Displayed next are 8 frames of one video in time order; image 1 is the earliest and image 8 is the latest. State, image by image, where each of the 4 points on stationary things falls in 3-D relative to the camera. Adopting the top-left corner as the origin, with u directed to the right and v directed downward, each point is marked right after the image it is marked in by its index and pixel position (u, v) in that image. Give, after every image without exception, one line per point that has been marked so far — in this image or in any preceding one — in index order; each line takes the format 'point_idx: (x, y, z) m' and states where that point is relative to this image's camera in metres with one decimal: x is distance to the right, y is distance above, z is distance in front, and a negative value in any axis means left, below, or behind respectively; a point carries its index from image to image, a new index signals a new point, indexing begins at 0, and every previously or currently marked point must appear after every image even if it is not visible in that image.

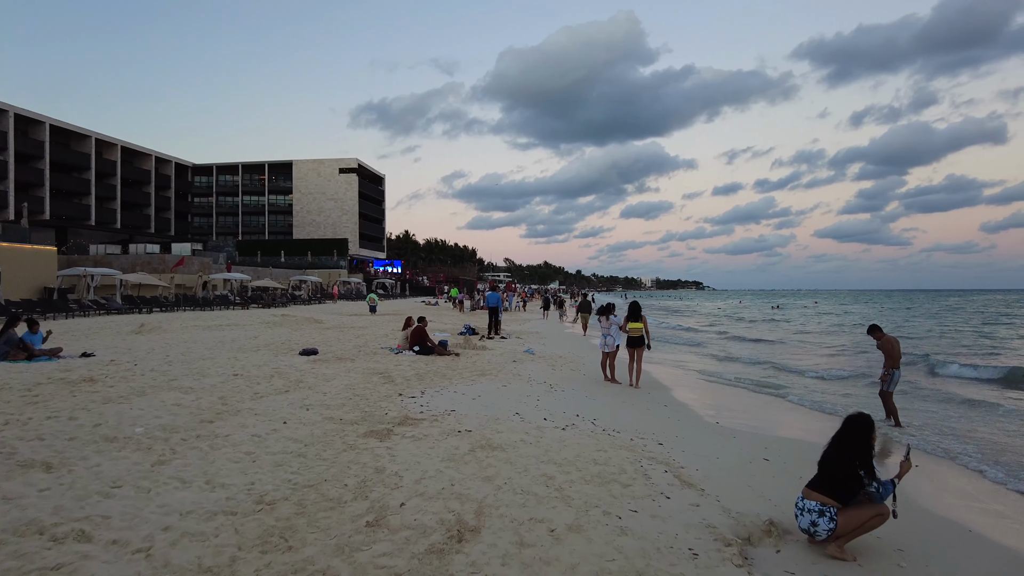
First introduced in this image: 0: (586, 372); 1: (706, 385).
0: (+1.3, -1.5, +11.6) m
1: (+4.0, -2.0, +13.5) m
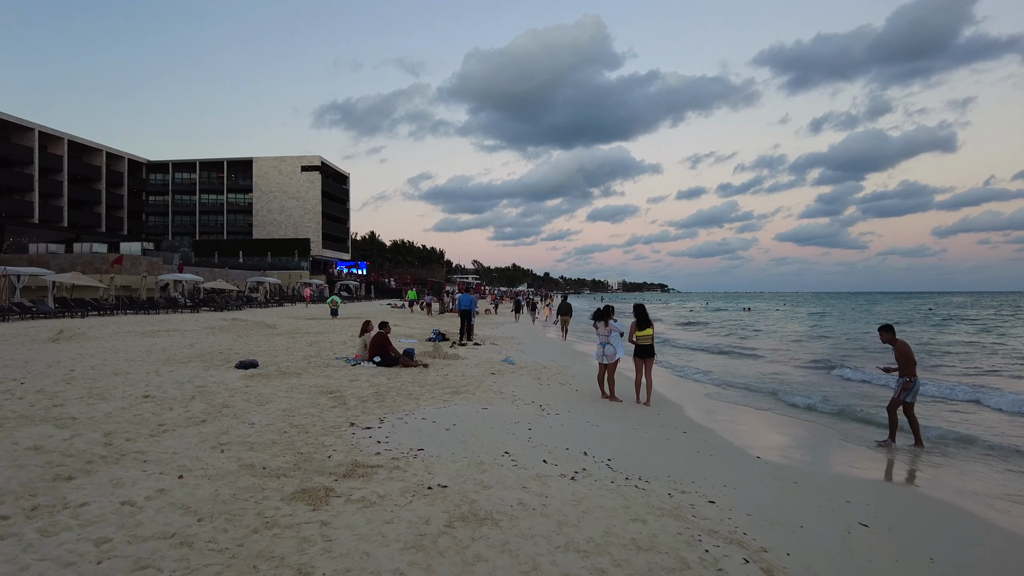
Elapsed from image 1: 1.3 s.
0: (+0.9, -1.5, +9.9) m
1: (+3.6, -2.0, +11.9) m
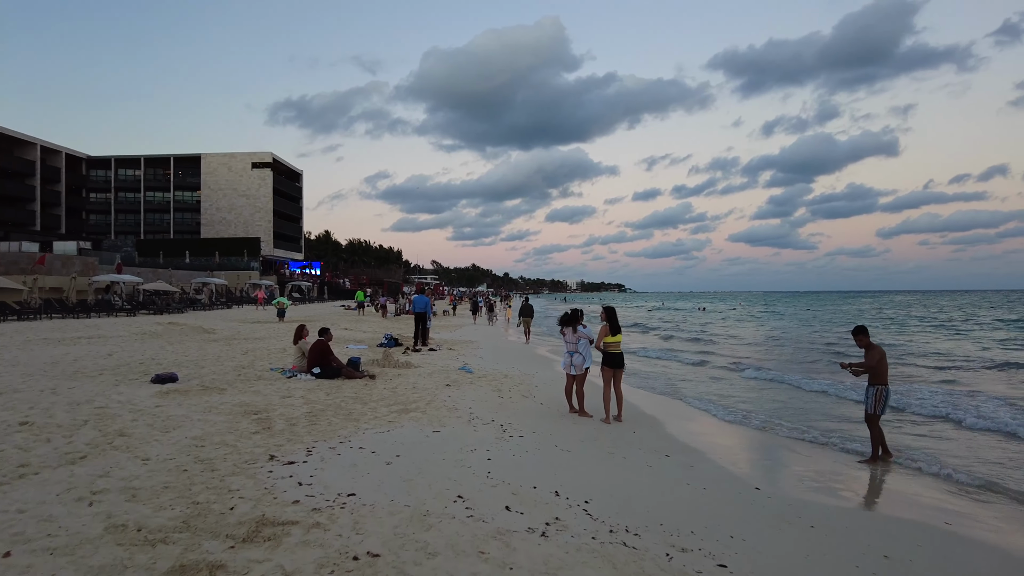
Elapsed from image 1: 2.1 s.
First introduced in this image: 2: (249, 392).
0: (+0.4, -1.5, +8.8) m
1: (+2.9, -2.0, +11.0) m
2: (-3.5, -1.4, +8.6) m
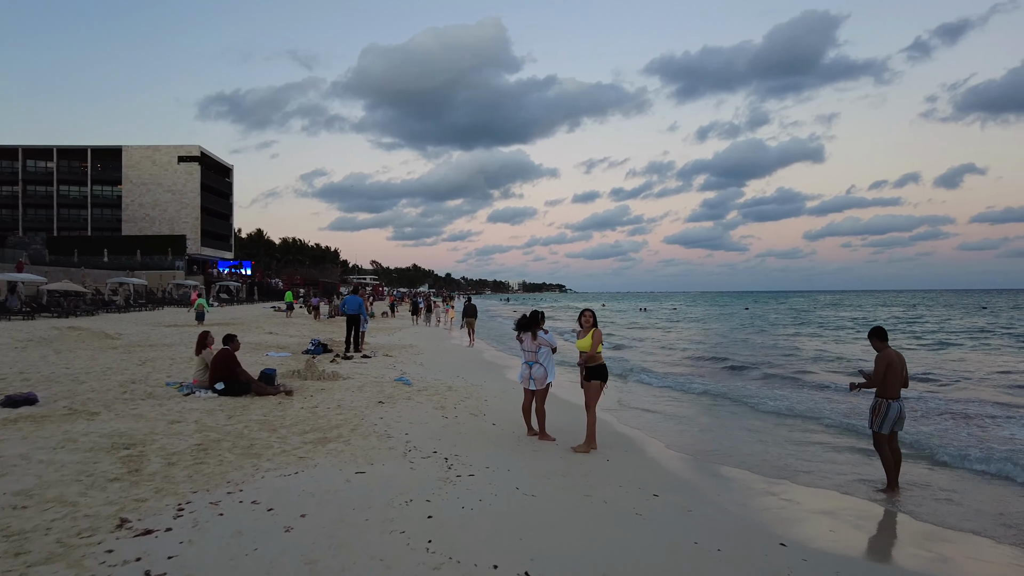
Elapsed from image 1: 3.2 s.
0: (-0.3, -1.5, +7.4) m
1: (+2.1, -2.0, +9.8) m
2: (-4.0, -1.3, +6.9) m
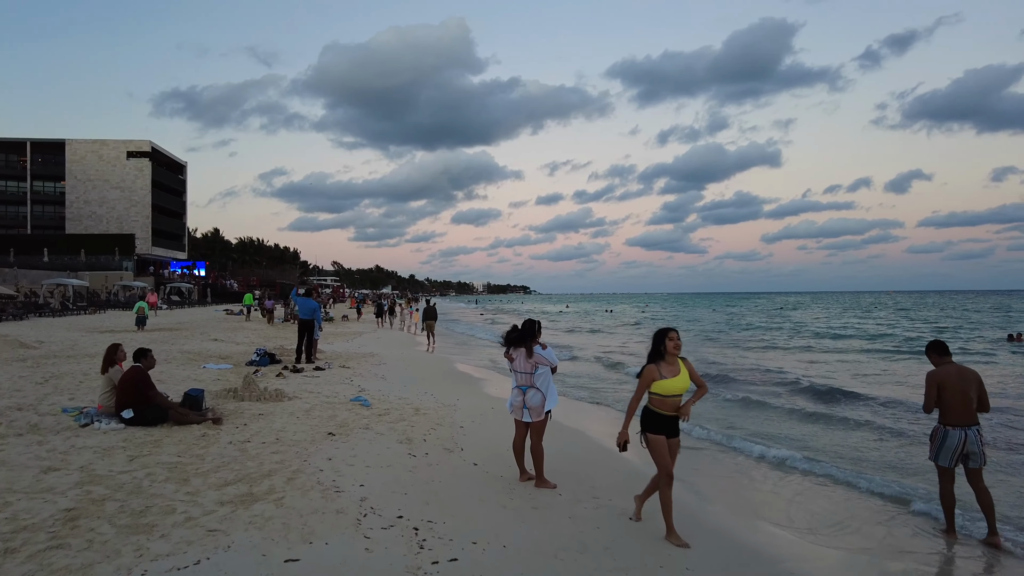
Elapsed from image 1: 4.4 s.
0: (-0.4, -1.5, +5.9) m
1: (+1.8, -2.0, +8.4) m
2: (-4.1, -1.4, +5.2) m
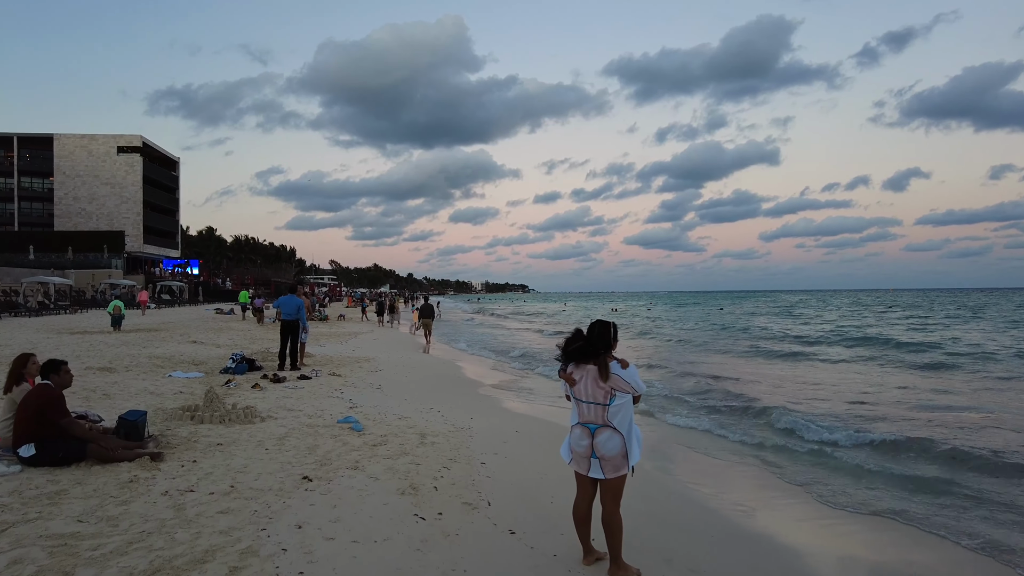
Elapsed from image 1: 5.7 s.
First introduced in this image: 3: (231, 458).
0: (-0.1, -1.4, +4.2) m
1: (+2.1, -1.9, +6.7) m
2: (-3.8, -1.3, +3.4) m
3: (-2.3, -1.4, +5.4) m
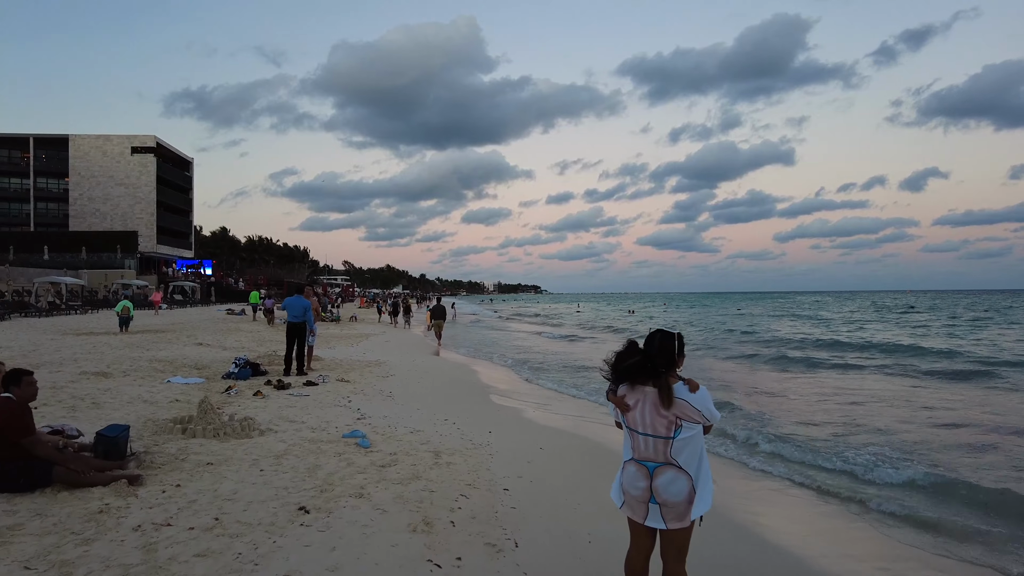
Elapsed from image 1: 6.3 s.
0: (+0.1, -1.4, +3.5) m
1: (+2.3, -1.9, +6.0) m
2: (-3.7, -1.3, +2.8) m
3: (-2.1, -1.4, +4.8) m
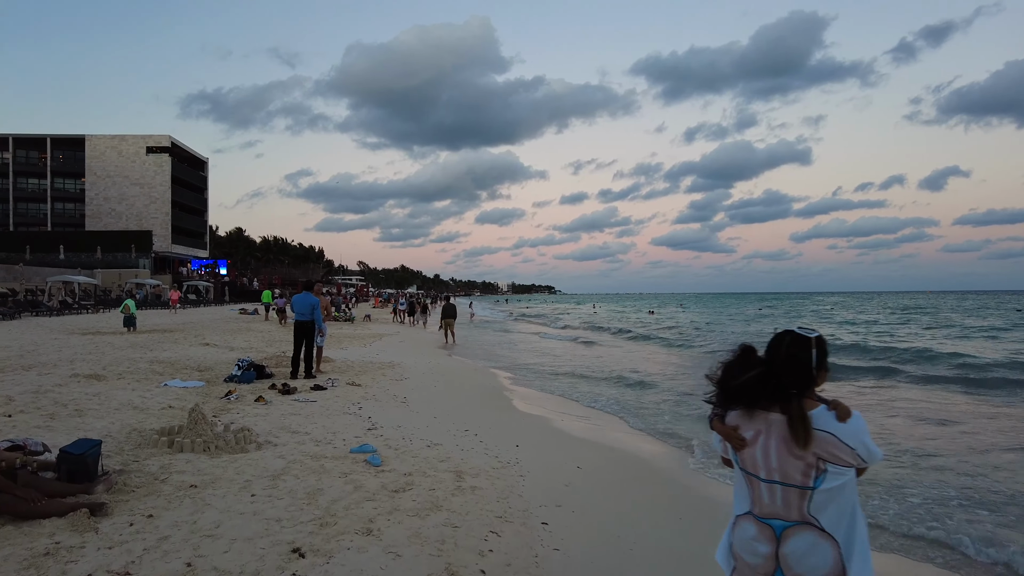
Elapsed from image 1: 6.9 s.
0: (+0.3, -1.4, +2.6) m
1: (+2.6, -1.9, +5.1) m
2: (-3.5, -1.2, +2.0) m
3: (-1.9, -1.3, +4.0) m
